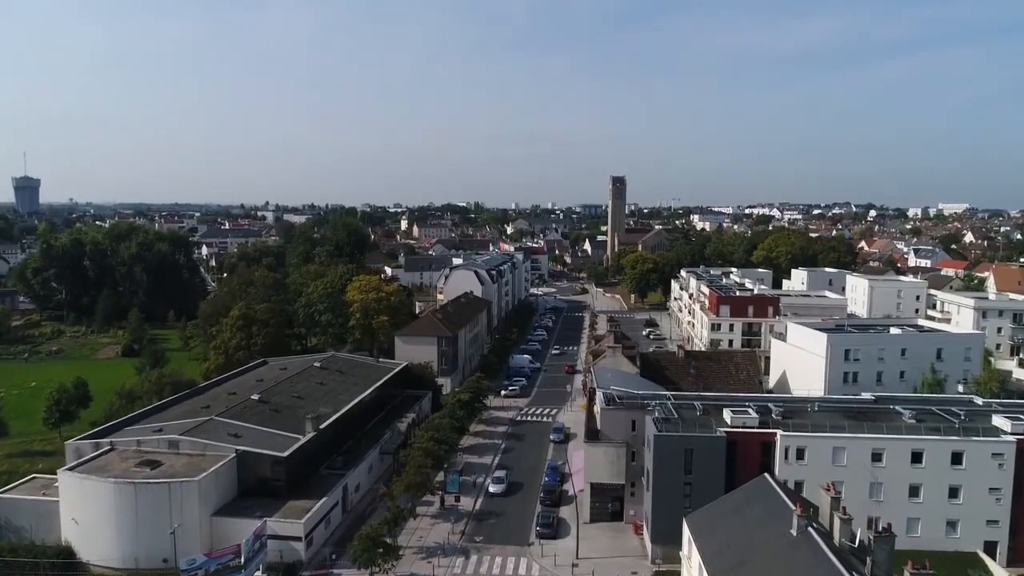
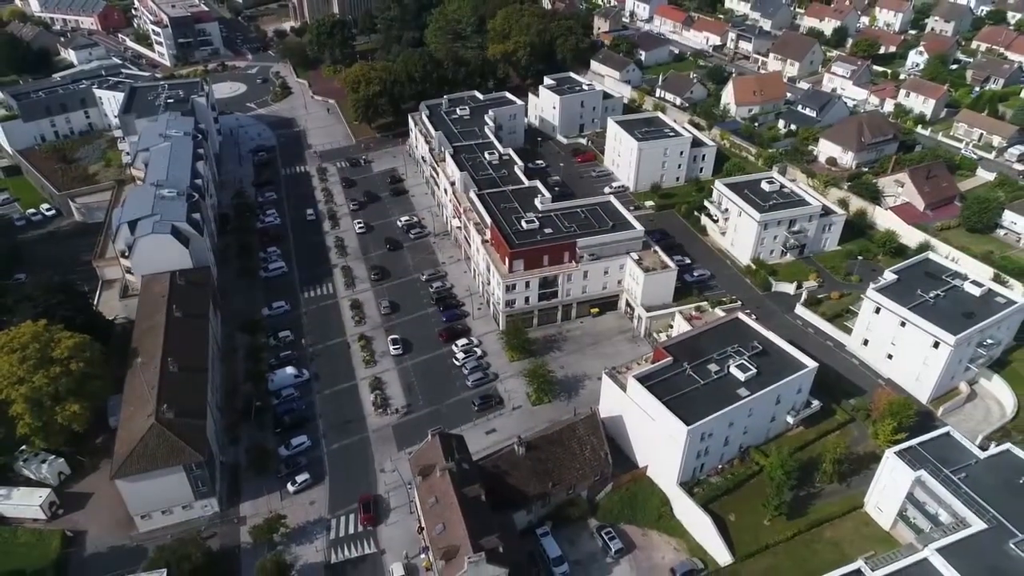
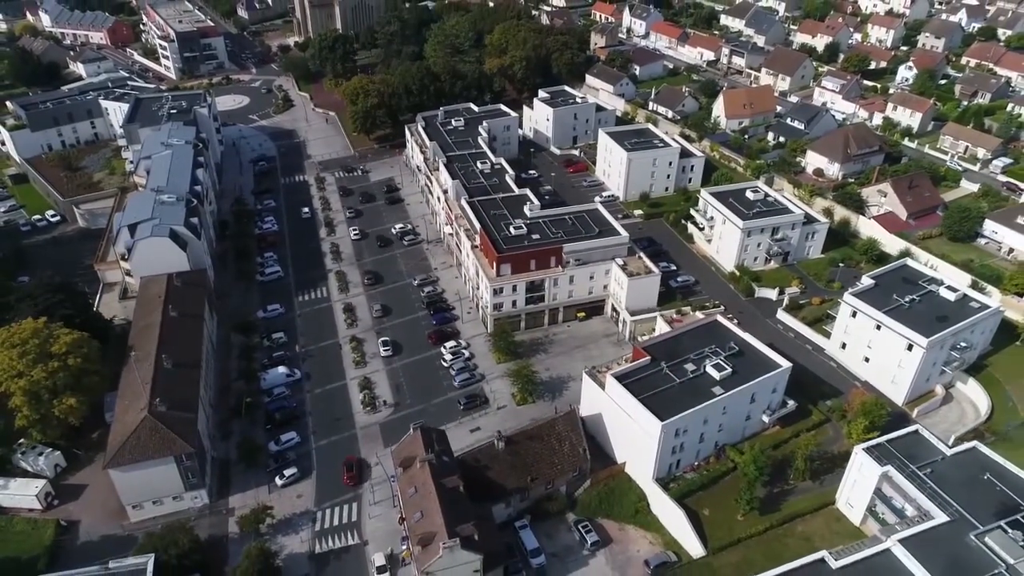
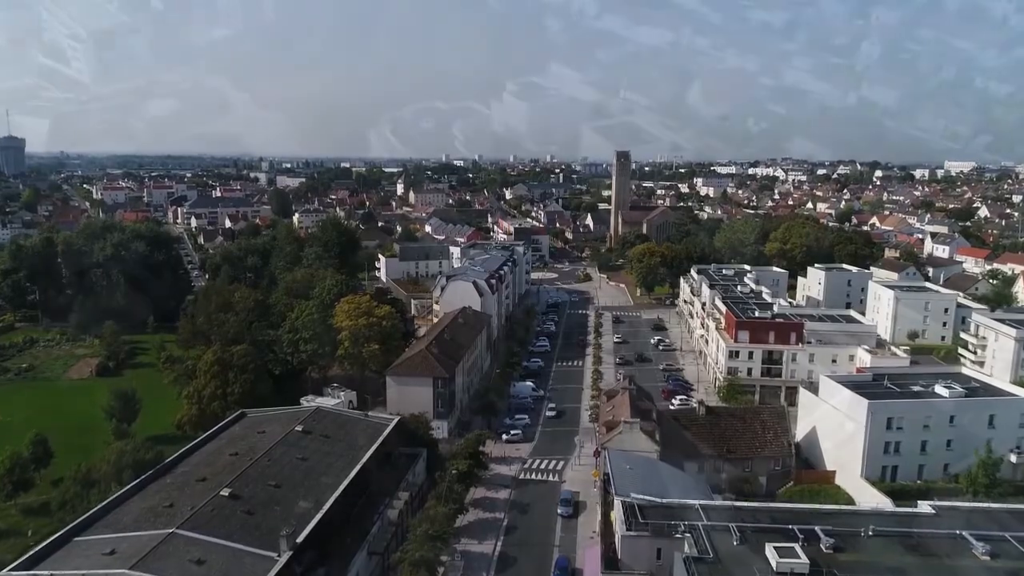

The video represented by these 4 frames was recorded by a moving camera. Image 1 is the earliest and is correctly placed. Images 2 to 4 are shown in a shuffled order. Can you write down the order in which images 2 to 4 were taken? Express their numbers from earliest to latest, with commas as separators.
4, 2, 3
